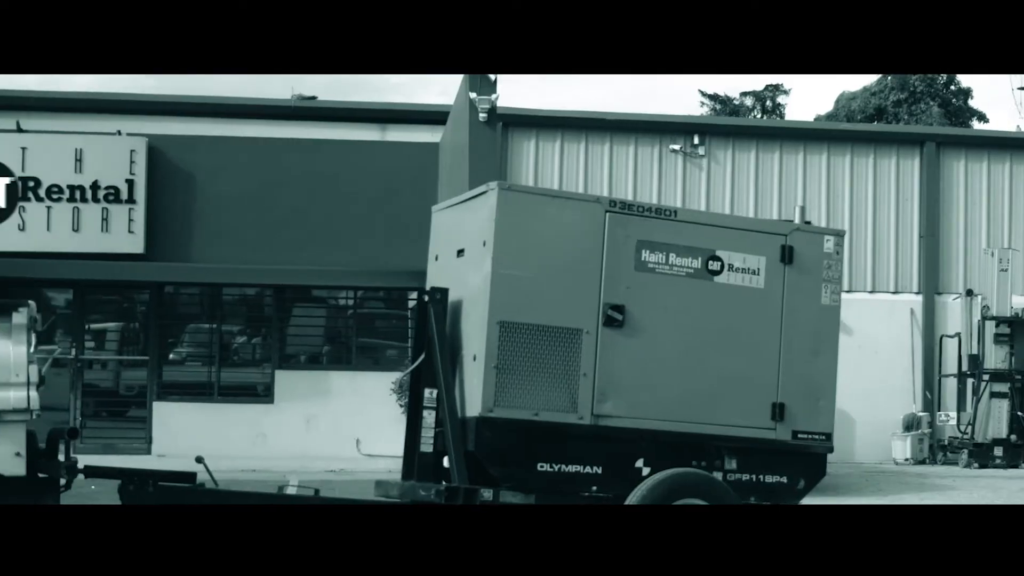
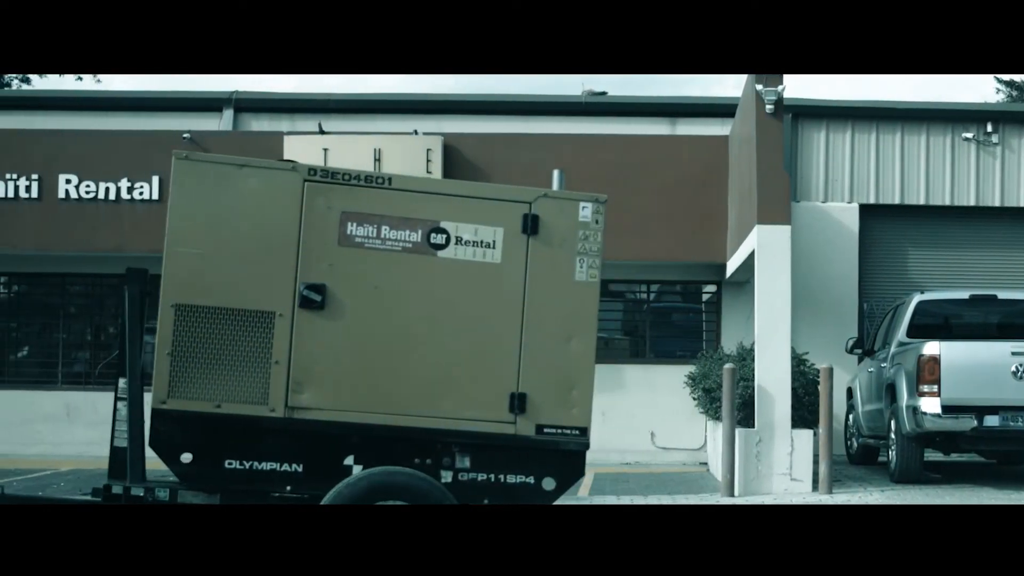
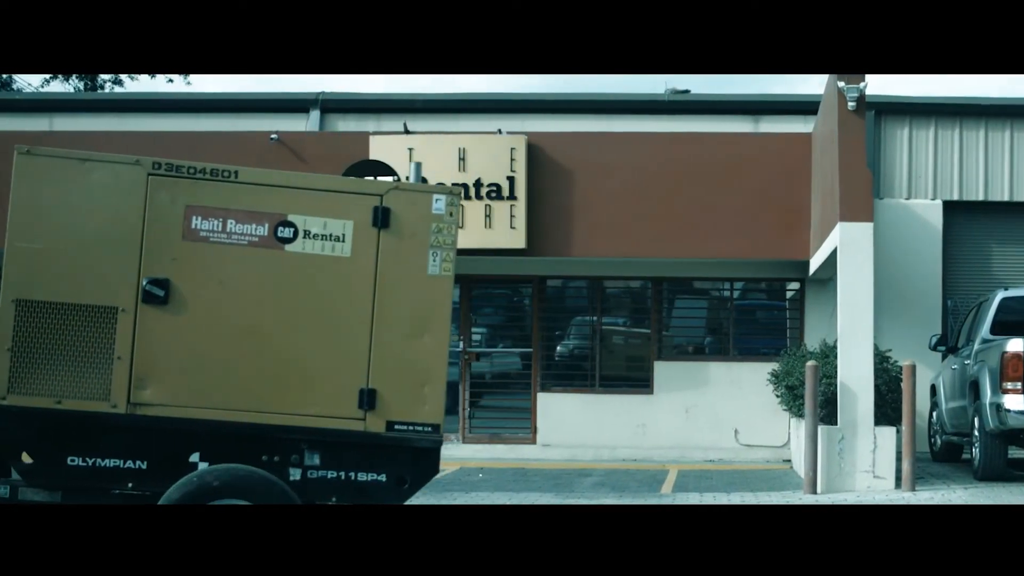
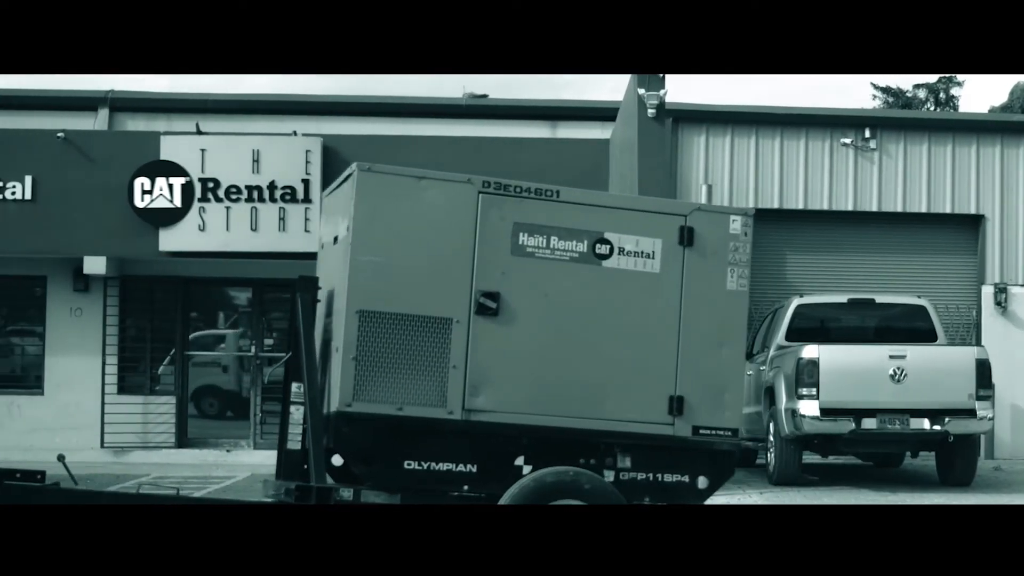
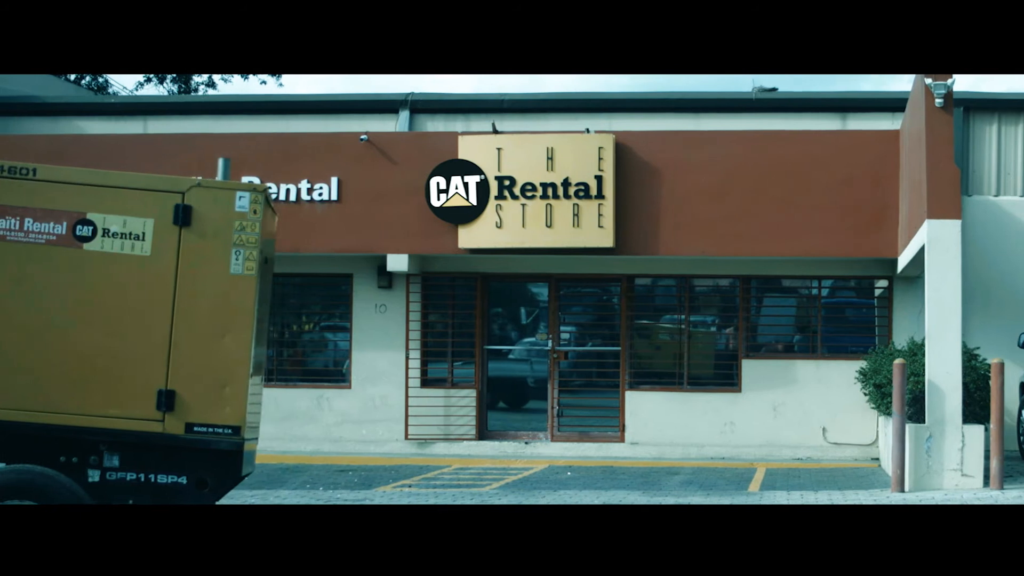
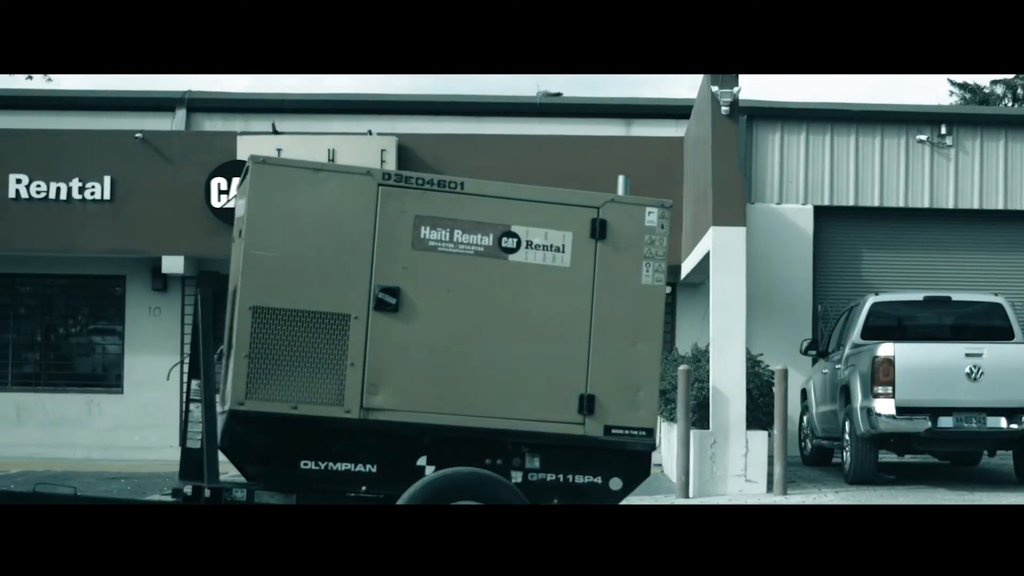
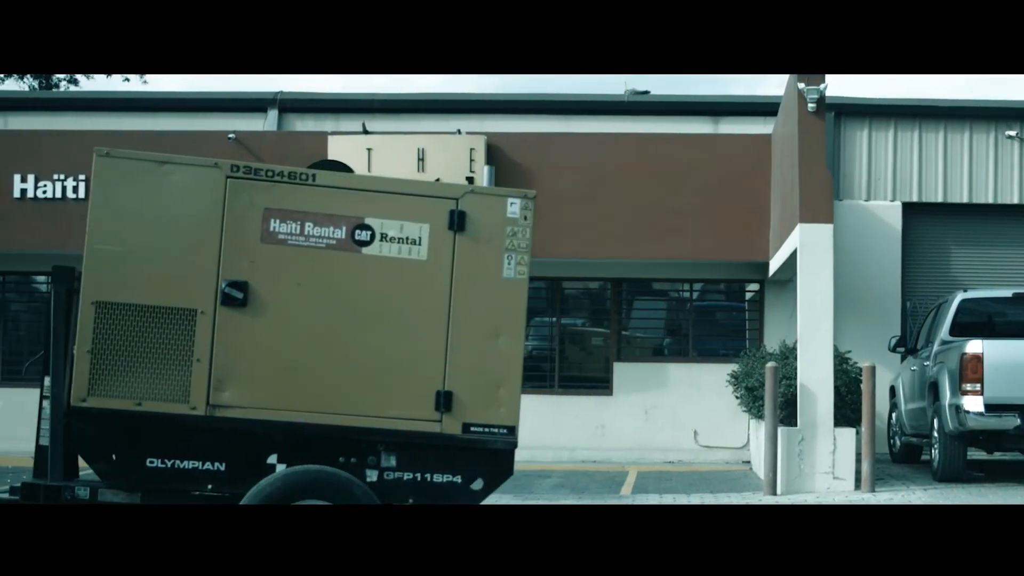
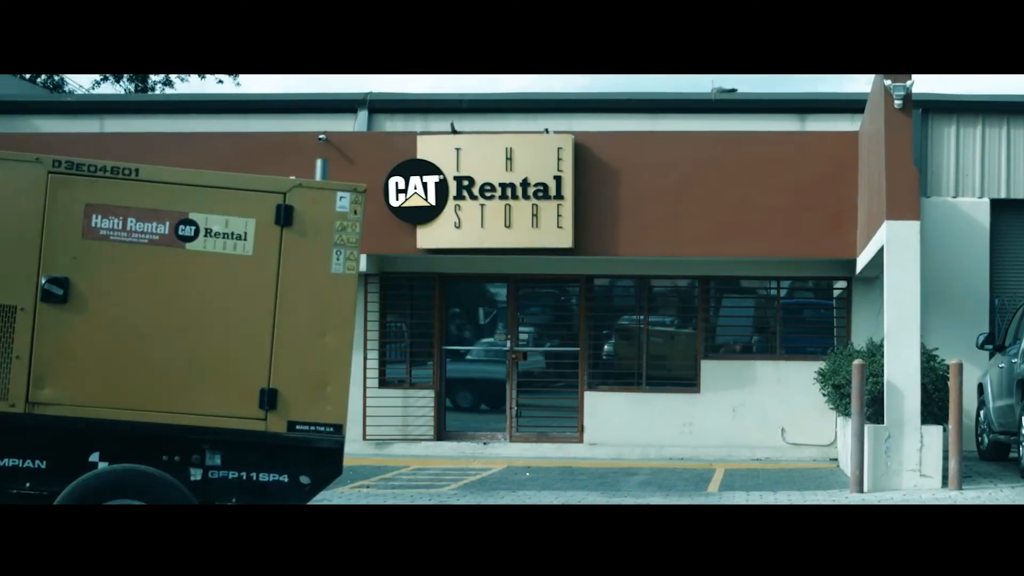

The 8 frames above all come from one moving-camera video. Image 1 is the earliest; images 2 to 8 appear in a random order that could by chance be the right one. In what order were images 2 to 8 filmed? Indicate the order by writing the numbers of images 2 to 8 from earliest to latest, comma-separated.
4, 6, 2, 7, 3, 8, 5
